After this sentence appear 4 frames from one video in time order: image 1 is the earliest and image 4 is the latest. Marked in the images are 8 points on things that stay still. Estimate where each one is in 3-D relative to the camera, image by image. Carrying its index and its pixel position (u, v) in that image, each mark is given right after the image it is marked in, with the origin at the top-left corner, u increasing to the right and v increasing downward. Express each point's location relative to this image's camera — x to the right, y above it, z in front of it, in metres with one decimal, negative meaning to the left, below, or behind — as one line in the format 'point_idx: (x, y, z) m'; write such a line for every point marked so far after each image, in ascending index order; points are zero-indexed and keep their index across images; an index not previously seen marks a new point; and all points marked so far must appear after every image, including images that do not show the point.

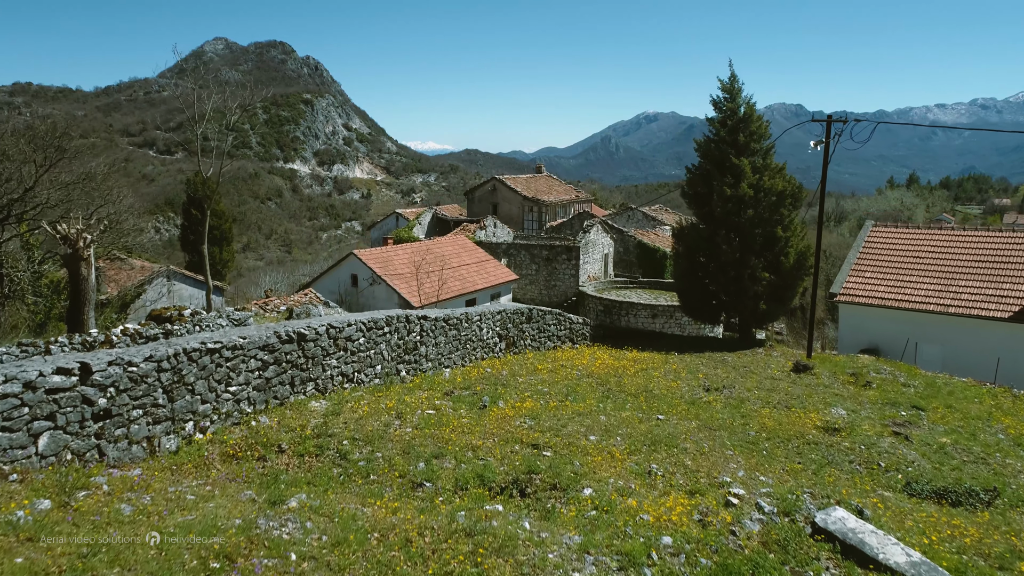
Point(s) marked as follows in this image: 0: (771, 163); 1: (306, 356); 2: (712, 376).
0: (+4.4, +2.1, +12.5) m
1: (-2.1, -0.7, +7.4) m
2: (+2.9, -1.3, +10.7) m
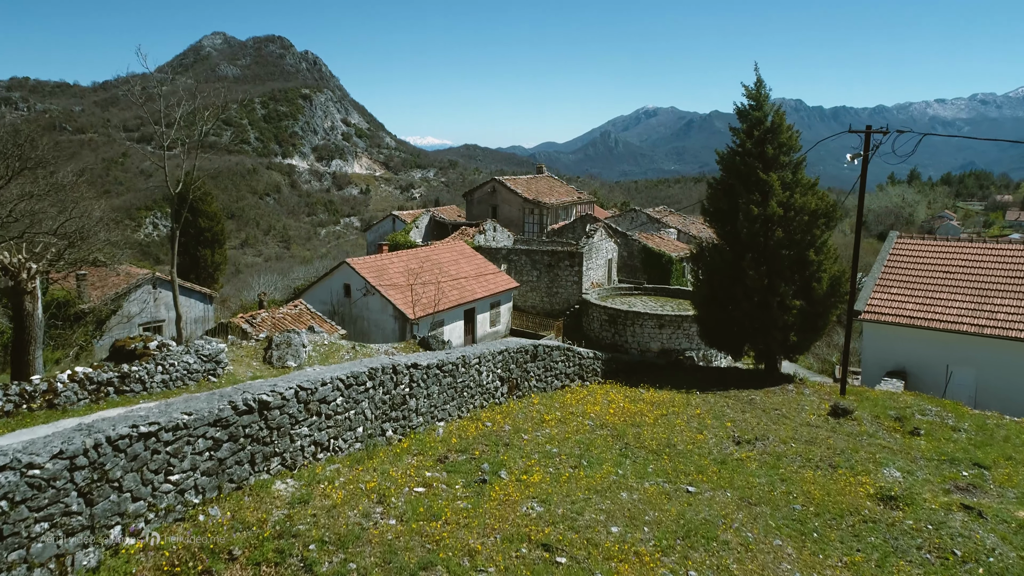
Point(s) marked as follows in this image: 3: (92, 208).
0: (+4.4, +1.7, +11.2) m
1: (-2.0, -1.2, +6.2) m
2: (+2.9, -1.7, +9.4) m
3: (-11.1, +2.0, +19.7) m
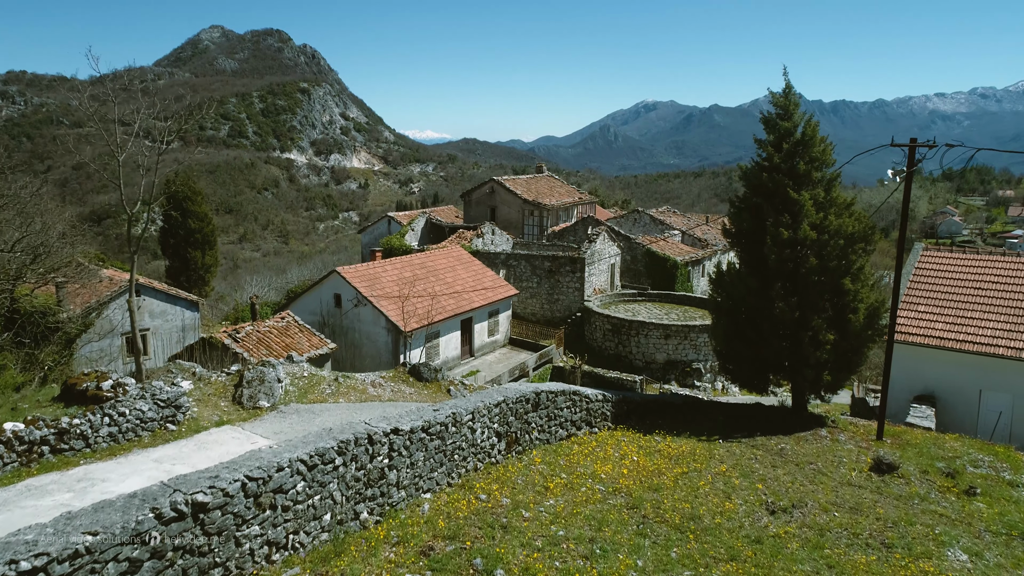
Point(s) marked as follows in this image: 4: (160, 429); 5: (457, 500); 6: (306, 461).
0: (+4.4, +1.2, +10.0) m
1: (-2.0, -1.6, +5.0) m
2: (+2.9, -2.2, +8.2) m
3: (-11.1, +1.6, +18.4) m
4: (-4.3, -1.7, +9.1) m
5: (-0.5, -2.0, +7.0) m
6: (-1.6, -1.3, +5.7) m
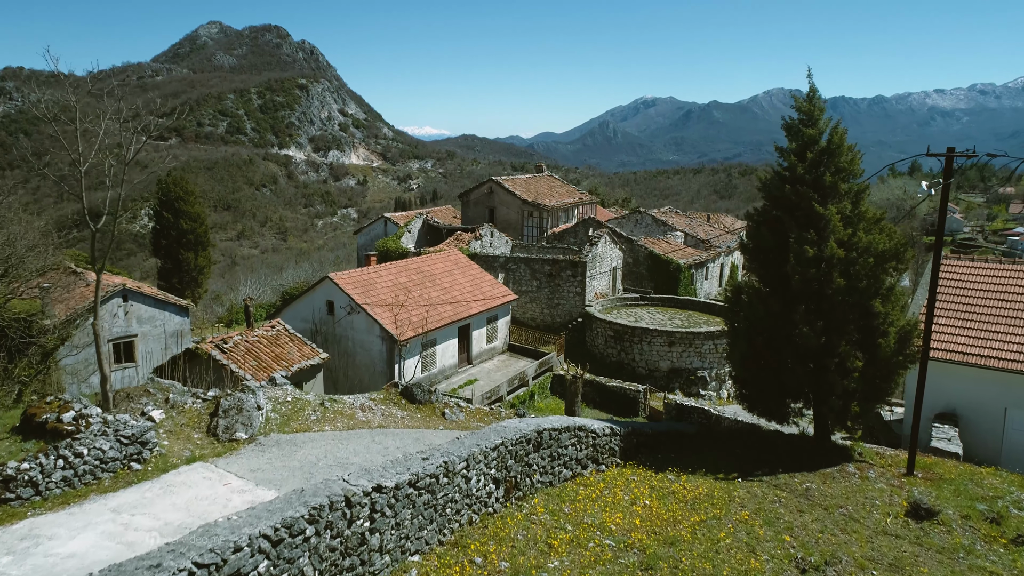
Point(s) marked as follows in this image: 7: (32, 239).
0: (+4.4, +0.9, +9.2) m
1: (-2.0, -1.9, +4.1) m
2: (+2.9, -2.5, +7.4) m
3: (-11.2, +1.4, +17.5) m
4: (-4.3, -2.0, +8.2) m
5: (-0.5, -2.3, +6.1) m
6: (-1.6, -1.6, +4.9) m
7: (-11.2, +1.2, +17.6) m
